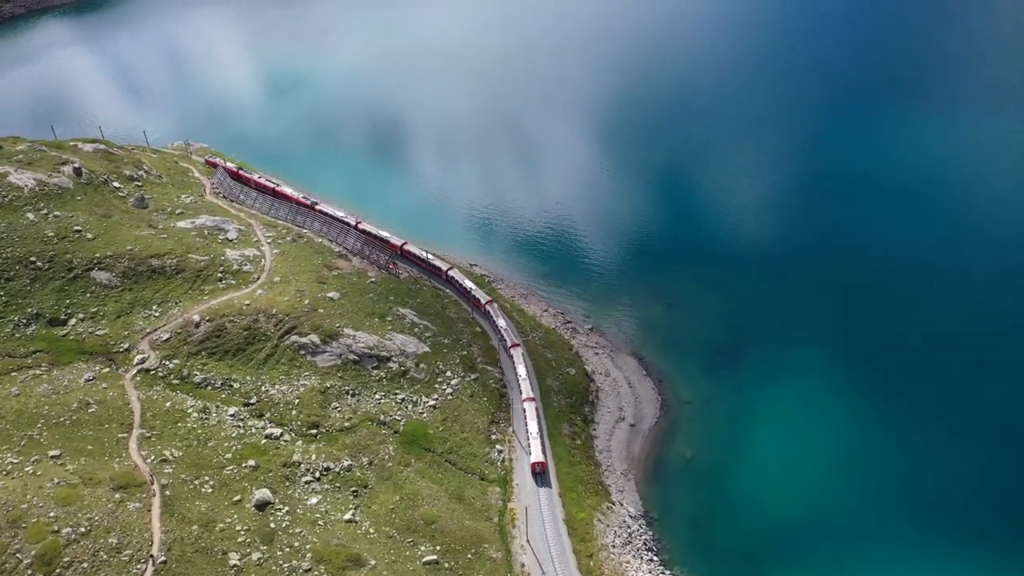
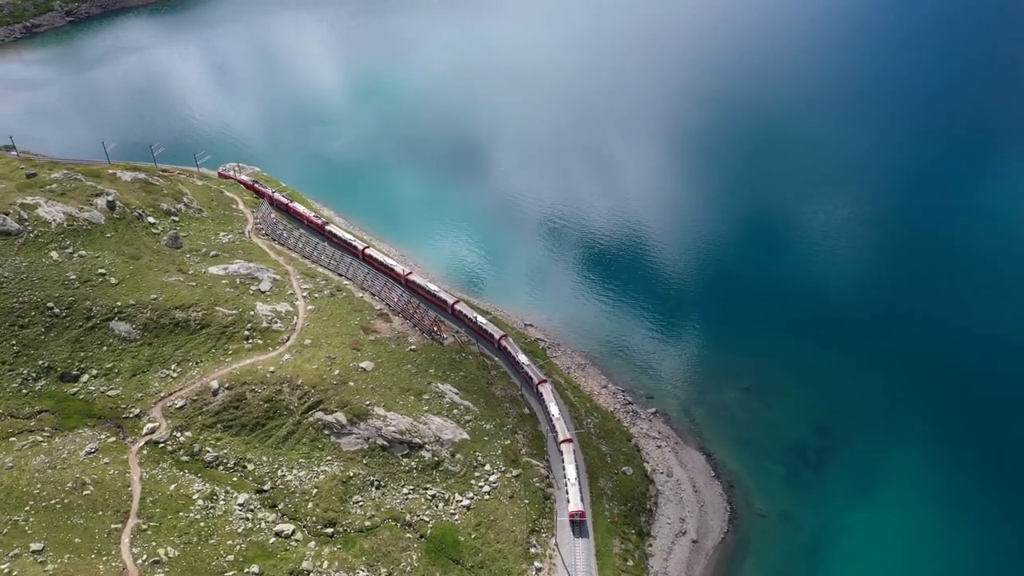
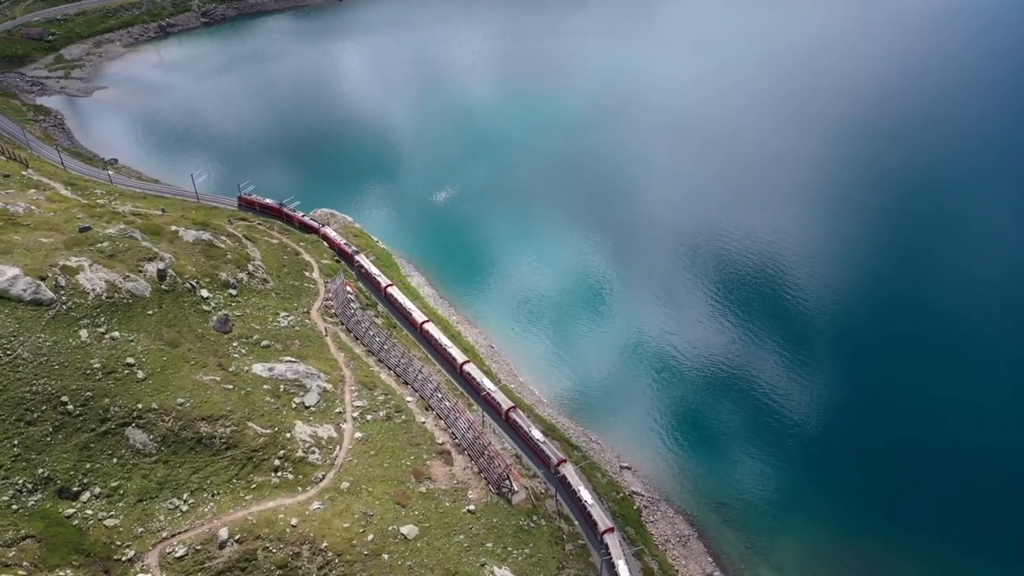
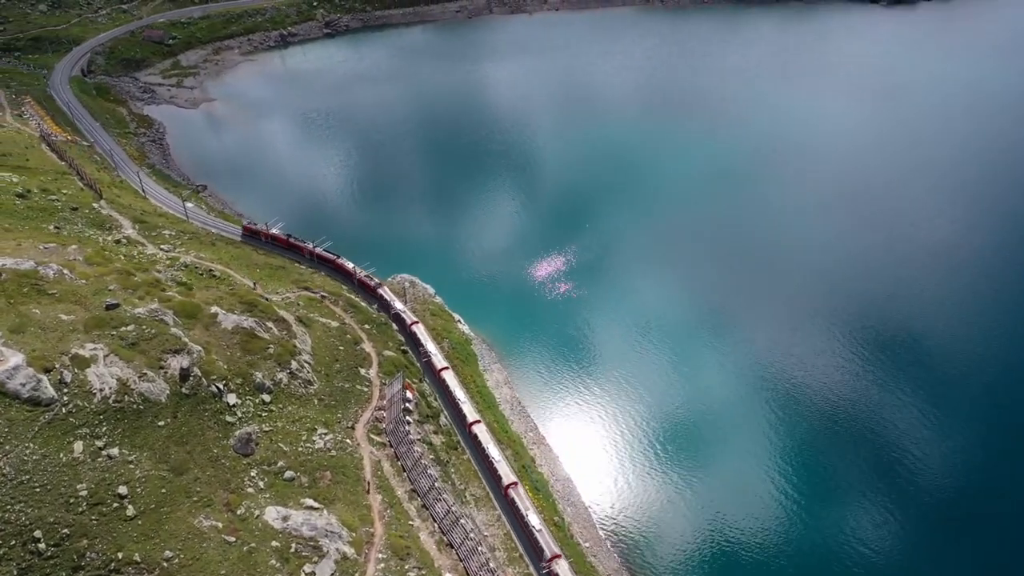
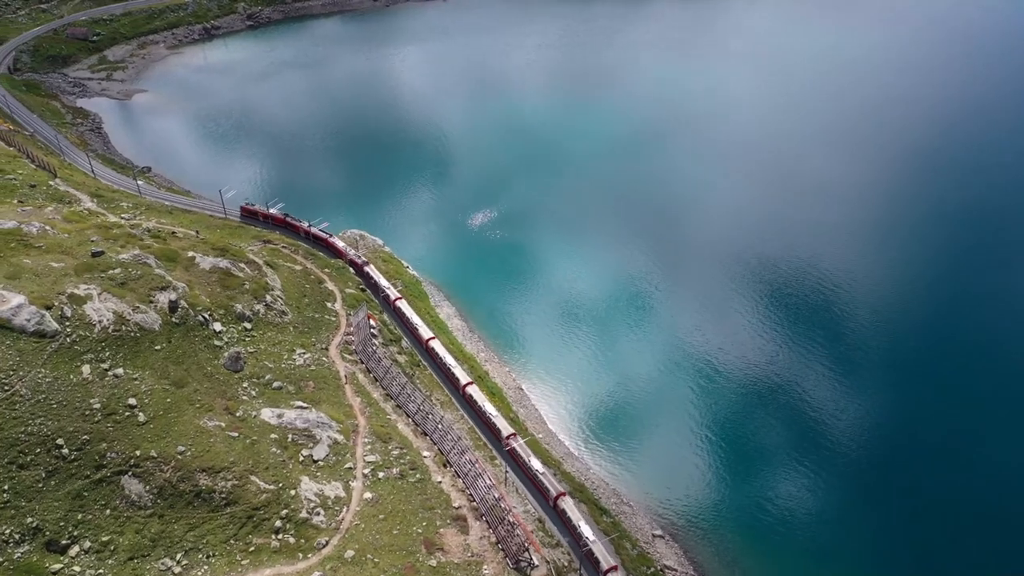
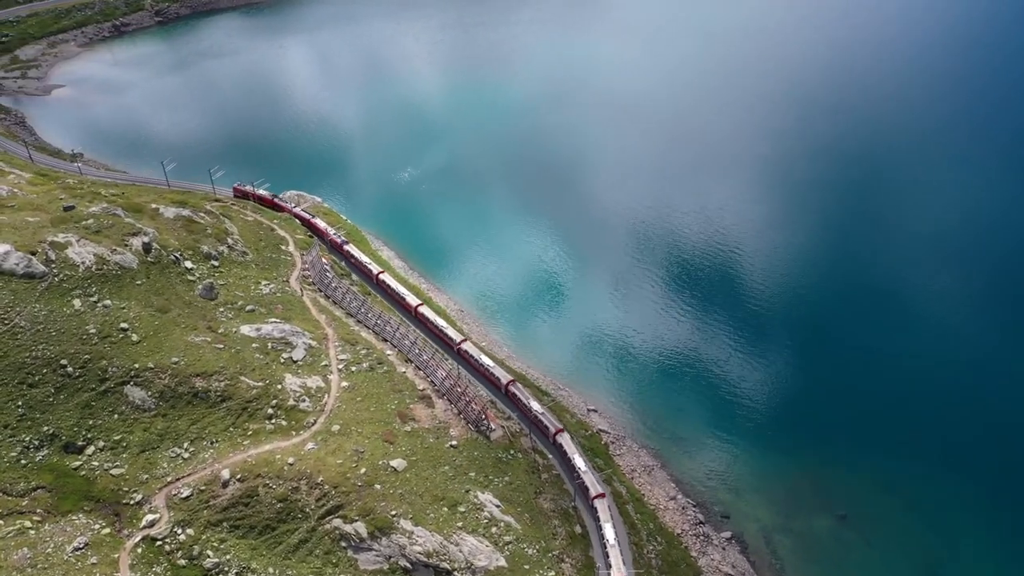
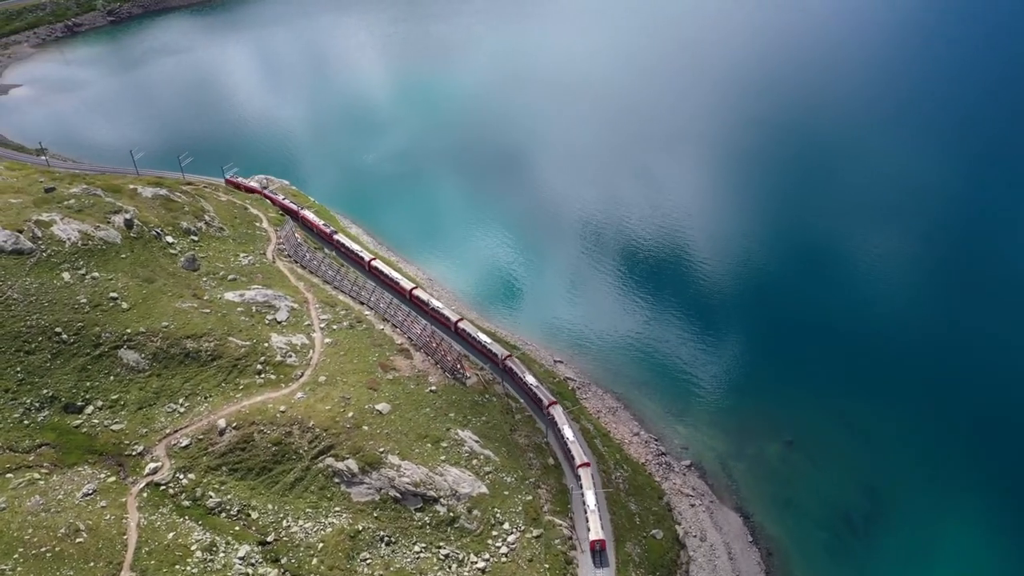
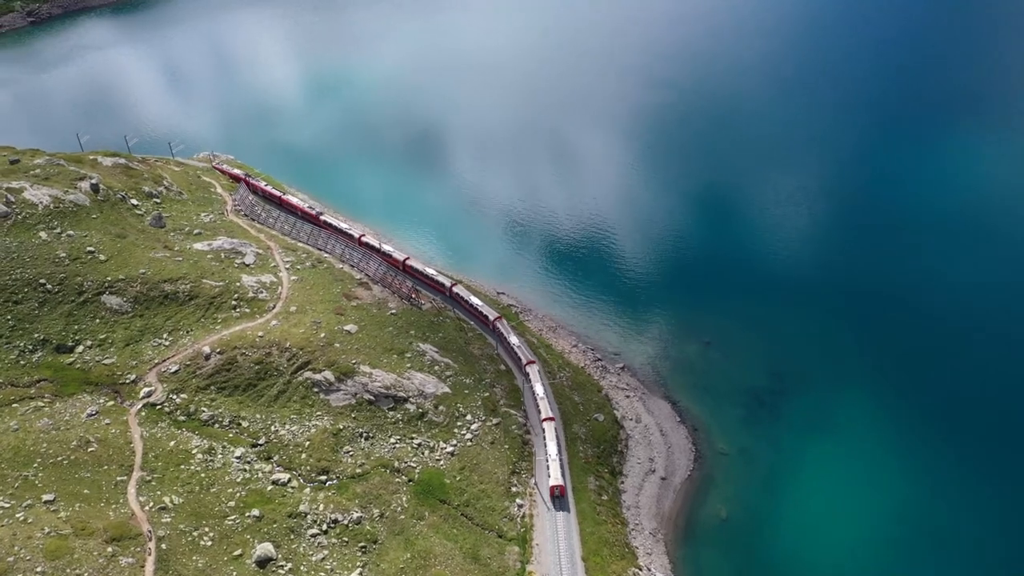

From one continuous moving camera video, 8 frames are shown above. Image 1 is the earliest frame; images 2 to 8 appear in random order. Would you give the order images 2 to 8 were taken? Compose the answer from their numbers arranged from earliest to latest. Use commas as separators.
8, 2, 7, 6, 3, 5, 4
